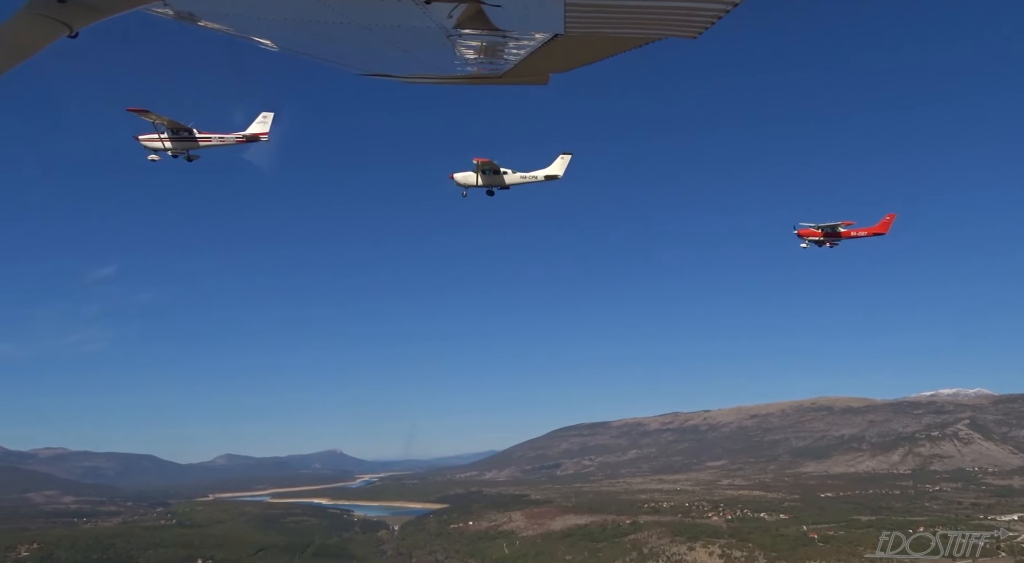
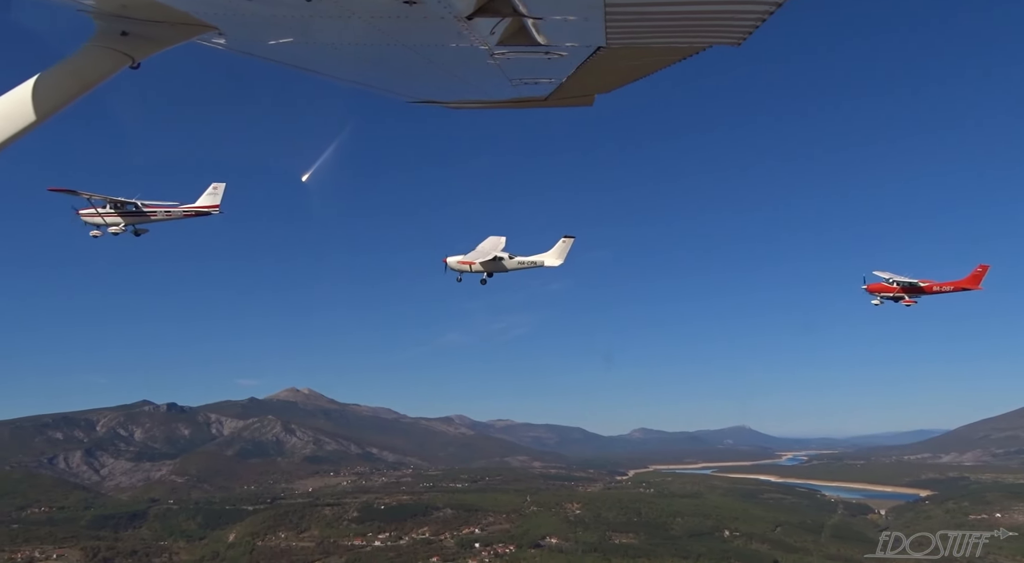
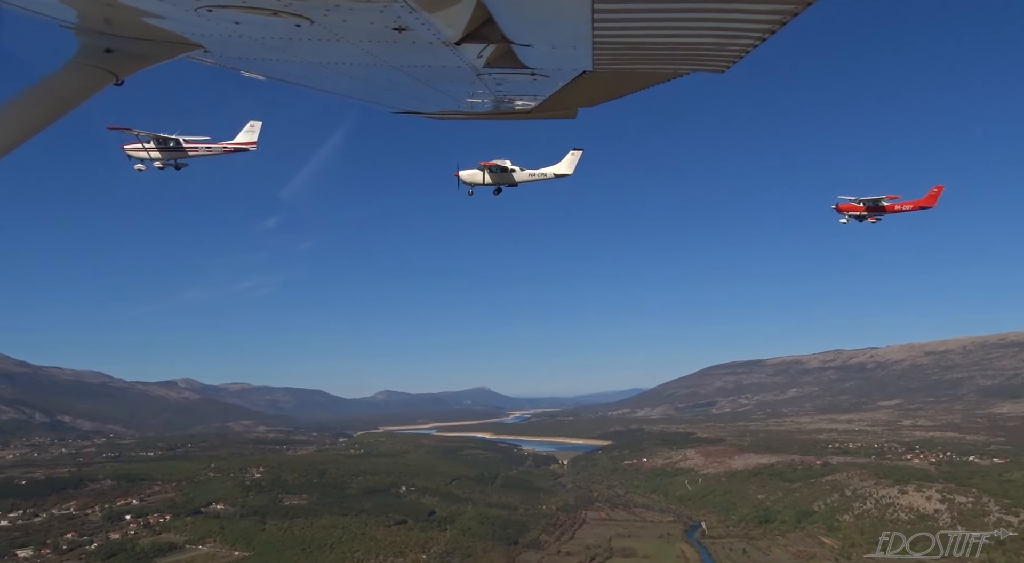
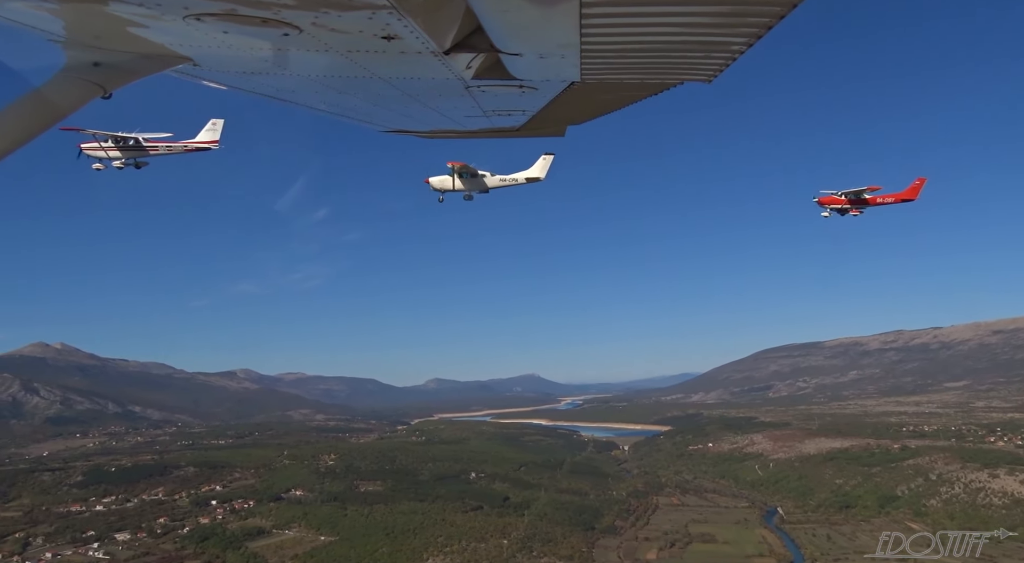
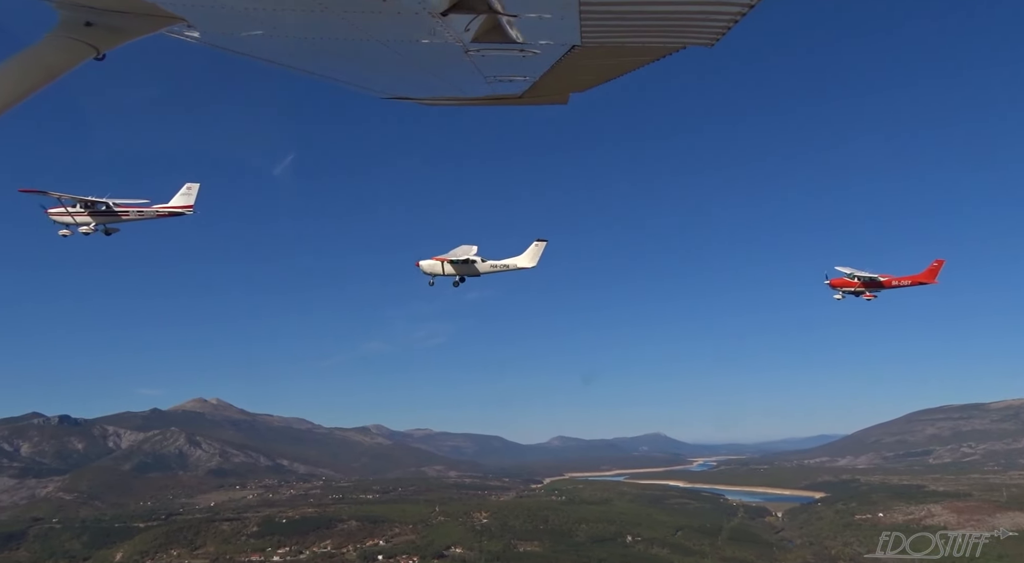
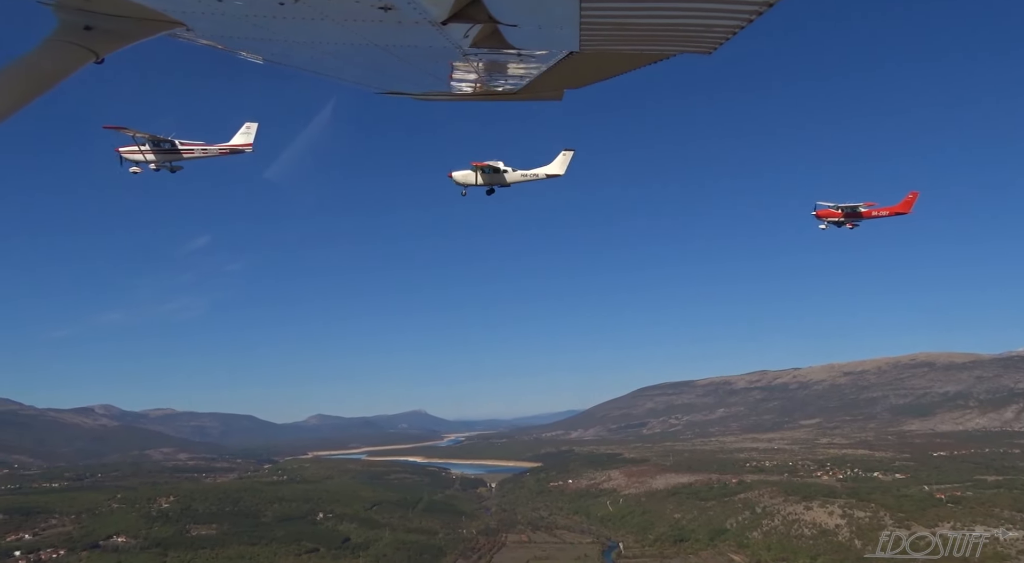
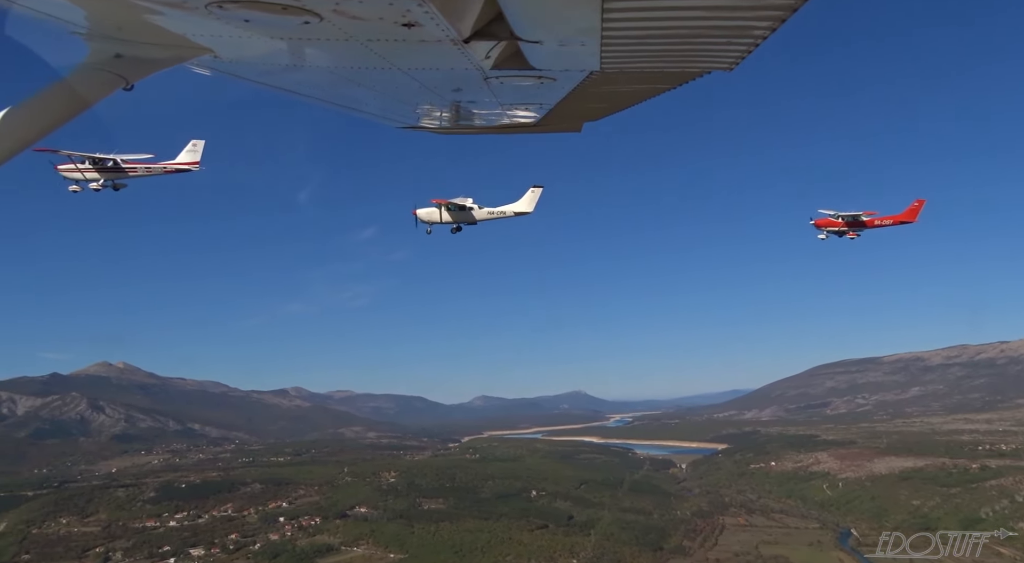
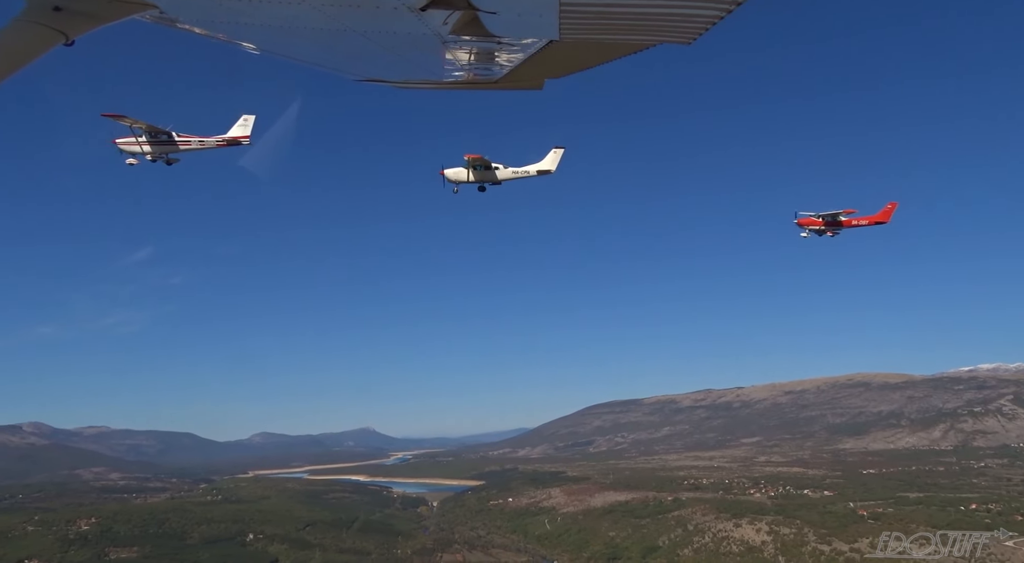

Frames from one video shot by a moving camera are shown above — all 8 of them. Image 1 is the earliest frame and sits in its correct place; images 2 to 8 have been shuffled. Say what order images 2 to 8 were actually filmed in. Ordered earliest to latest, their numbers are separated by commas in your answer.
8, 6, 3, 4, 7, 5, 2
